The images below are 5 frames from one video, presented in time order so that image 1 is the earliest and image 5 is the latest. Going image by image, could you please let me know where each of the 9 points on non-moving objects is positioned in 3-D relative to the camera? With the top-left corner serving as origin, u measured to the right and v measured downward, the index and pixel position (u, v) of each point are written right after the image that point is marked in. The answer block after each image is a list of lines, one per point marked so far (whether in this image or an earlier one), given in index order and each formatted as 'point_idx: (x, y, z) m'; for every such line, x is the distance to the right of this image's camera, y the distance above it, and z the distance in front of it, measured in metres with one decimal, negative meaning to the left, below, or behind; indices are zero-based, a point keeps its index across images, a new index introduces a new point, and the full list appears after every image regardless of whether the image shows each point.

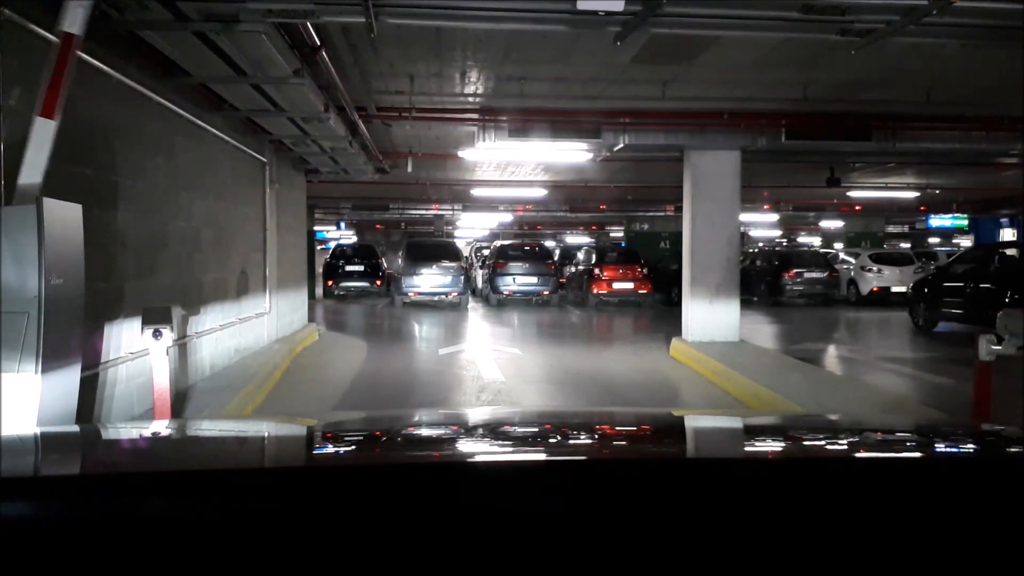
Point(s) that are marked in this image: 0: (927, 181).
0: (+9.7, +2.5, +18.8) m
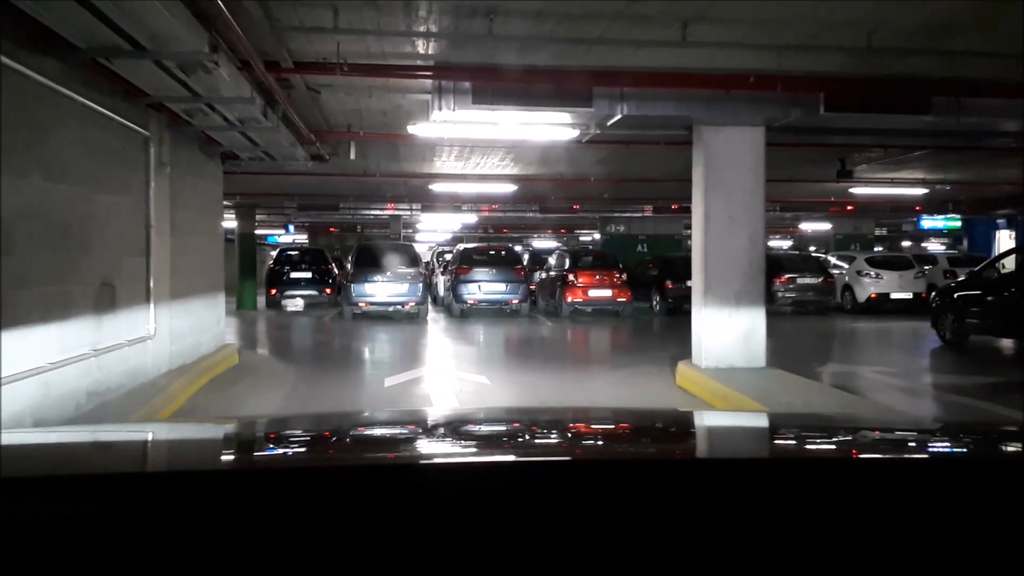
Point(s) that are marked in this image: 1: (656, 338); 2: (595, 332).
0: (+8.9, +2.4, +17.0) m
1: (+3.2, -1.2, +18.8) m
2: (+2.0, -1.1, +19.2) m
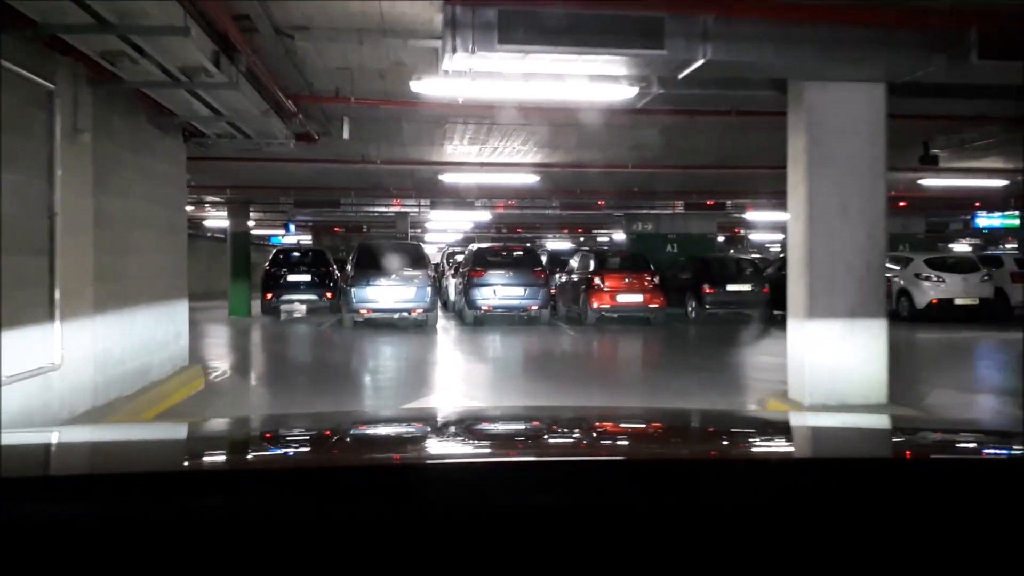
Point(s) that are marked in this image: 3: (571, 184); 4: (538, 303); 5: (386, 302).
0: (+9.3, +2.3, +14.9) m
1: (+3.6, -1.3, +16.7) m
2: (+2.4, -1.2, +17.2) m
3: (+1.4, +2.4, +18.7) m
4: (+0.6, -0.3, +19.1) m
5: (-2.9, -0.3, +18.7) m
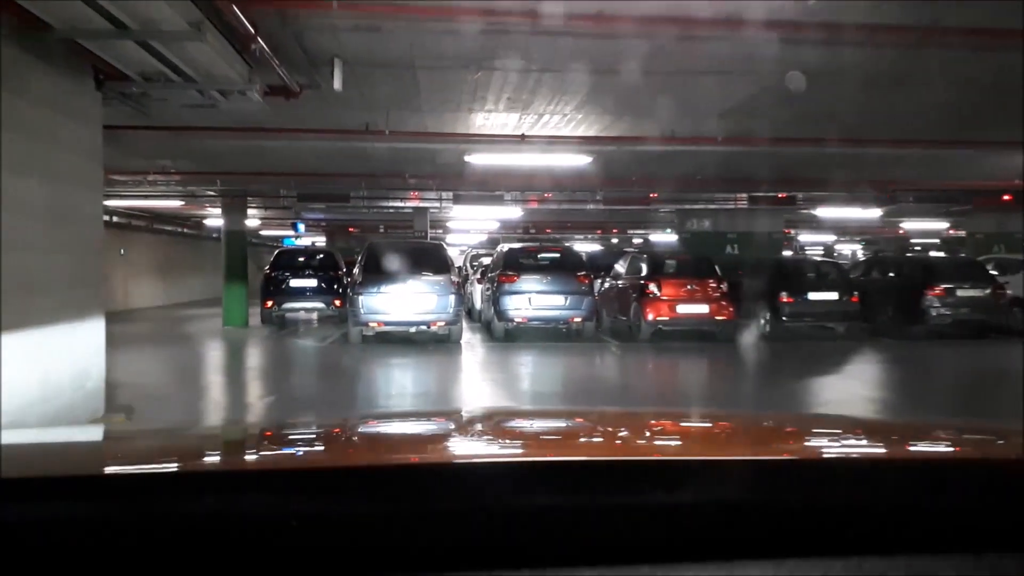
0: (+10.0, +2.1, +11.8) m
1: (+4.3, -1.5, +13.8) m
2: (+3.1, -1.3, +14.3) m
3: (+2.1, +2.3, +15.9) m
4: (+1.4, -0.5, +16.3) m
5: (-2.2, -0.5, +16.0) m
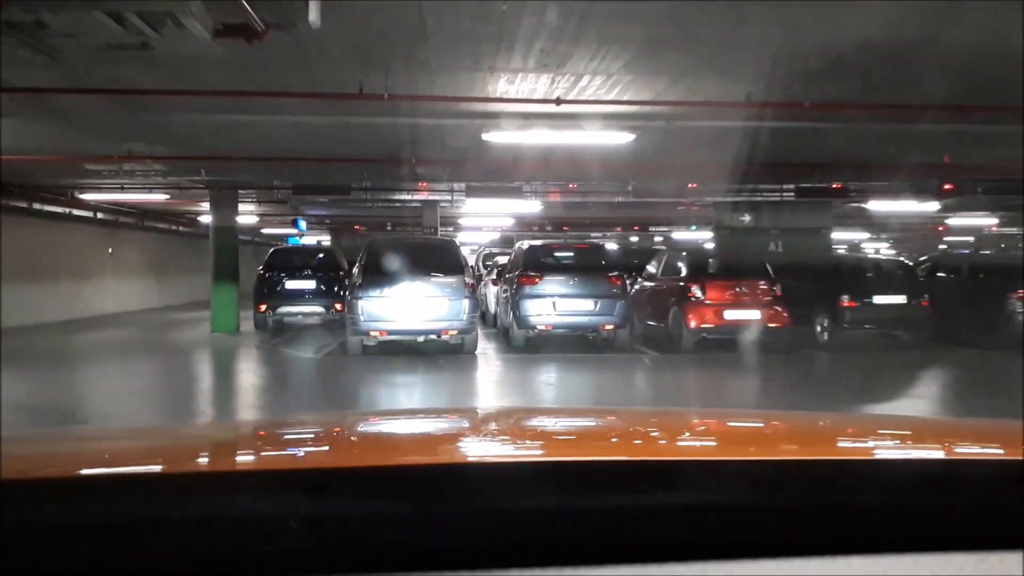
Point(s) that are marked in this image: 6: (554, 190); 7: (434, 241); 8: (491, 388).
0: (+10.3, +2.1, +9.9) m
1: (+4.6, -1.5, +11.9) m
2: (+3.4, -1.4, +12.5) m
3: (+2.5, +2.2, +14.1) m
4: (+1.7, -0.5, +14.5) m
5: (-1.8, -0.5, +14.2) m
6: (+1.0, +2.2, +19.0) m
7: (-1.2, +0.9, +14.9) m
8: (-0.3, -1.4, +11.5) m
